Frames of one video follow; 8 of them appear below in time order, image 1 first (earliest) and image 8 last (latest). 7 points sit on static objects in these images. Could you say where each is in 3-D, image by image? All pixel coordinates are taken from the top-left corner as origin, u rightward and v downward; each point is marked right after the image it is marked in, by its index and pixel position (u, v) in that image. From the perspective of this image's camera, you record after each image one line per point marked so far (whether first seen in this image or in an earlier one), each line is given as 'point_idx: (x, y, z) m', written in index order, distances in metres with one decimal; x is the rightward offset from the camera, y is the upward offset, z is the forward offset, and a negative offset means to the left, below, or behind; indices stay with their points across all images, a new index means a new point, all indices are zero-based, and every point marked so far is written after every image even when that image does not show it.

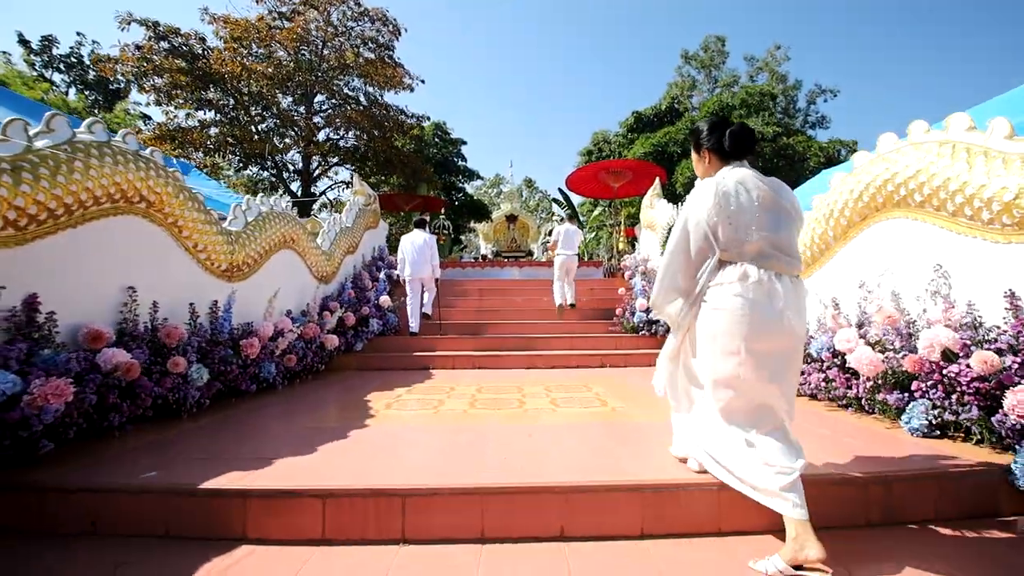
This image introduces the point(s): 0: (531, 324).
0: (+0.3, -0.5, +7.5) m
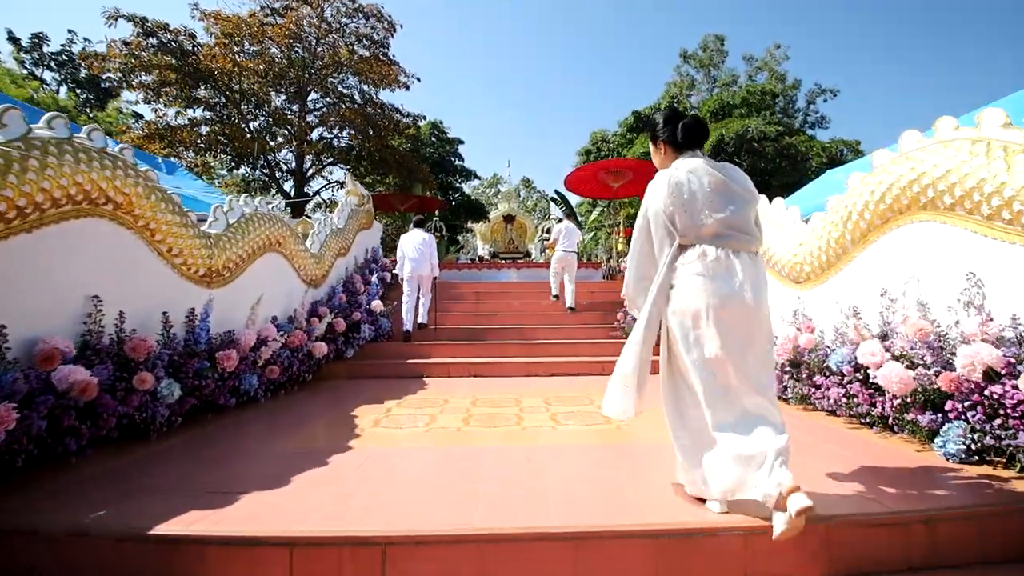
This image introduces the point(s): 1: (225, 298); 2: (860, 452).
0: (+0.3, -0.6, +7.3) m
1: (-2.8, -0.1, +4.7) m
2: (+2.2, -1.0, +3.0) m
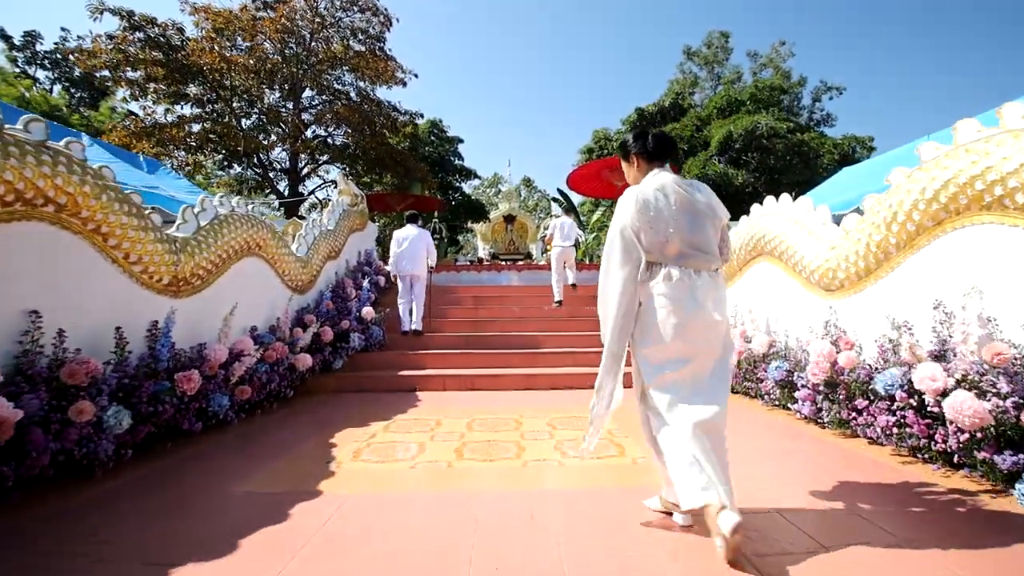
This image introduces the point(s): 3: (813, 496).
0: (+0.3, -0.7, +6.8) m
1: (-2.8, -0.2, +4.2) m
2: (+2.2, -1.1, +2.5) m
3: (+1.7, -1.2, +2.6) m
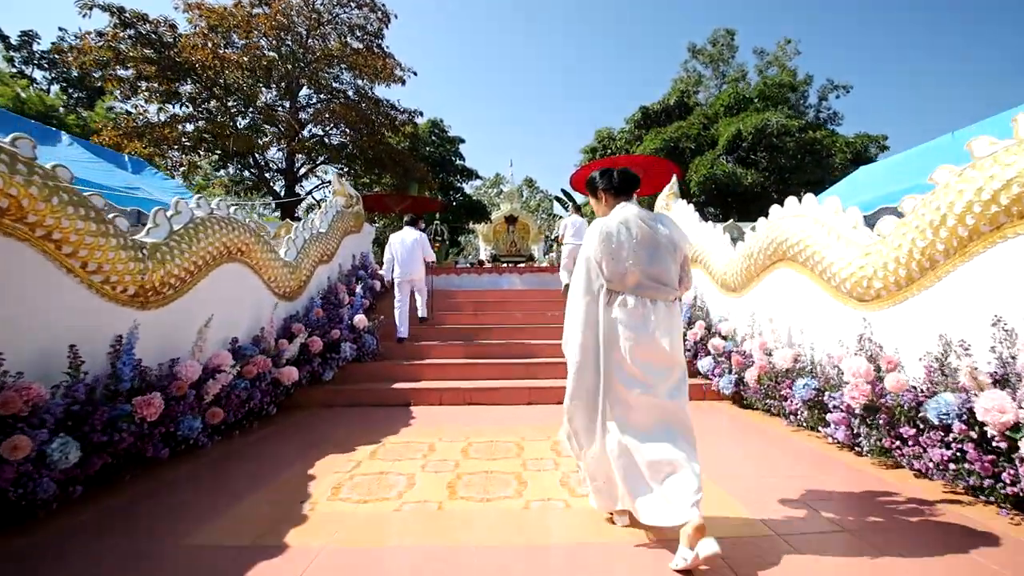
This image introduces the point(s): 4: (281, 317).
0: (+0.3, -0.8, +6.4) m
1: (-2.8, -0.3, +3.9) m
2: (+2.2, -1.2, +2.1) m
3: (+1.7, -1.2, +2.2) m
4: (-2.7, -0.3, +5.6) m
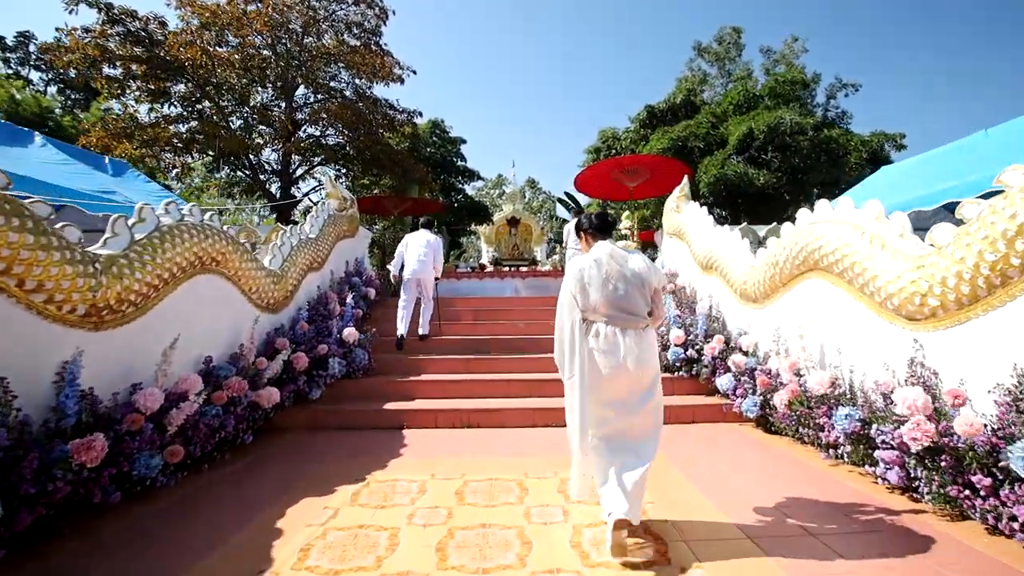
0: (+0.3, -0.9, +6.0) m
1: (-2.8, -0.4, +3.4) m
2: (+2.2, -1.3, +1.7) m
3: (+1.7, -1.3, +1.8) m
4: (-2.7, -0.5, +5.2) m
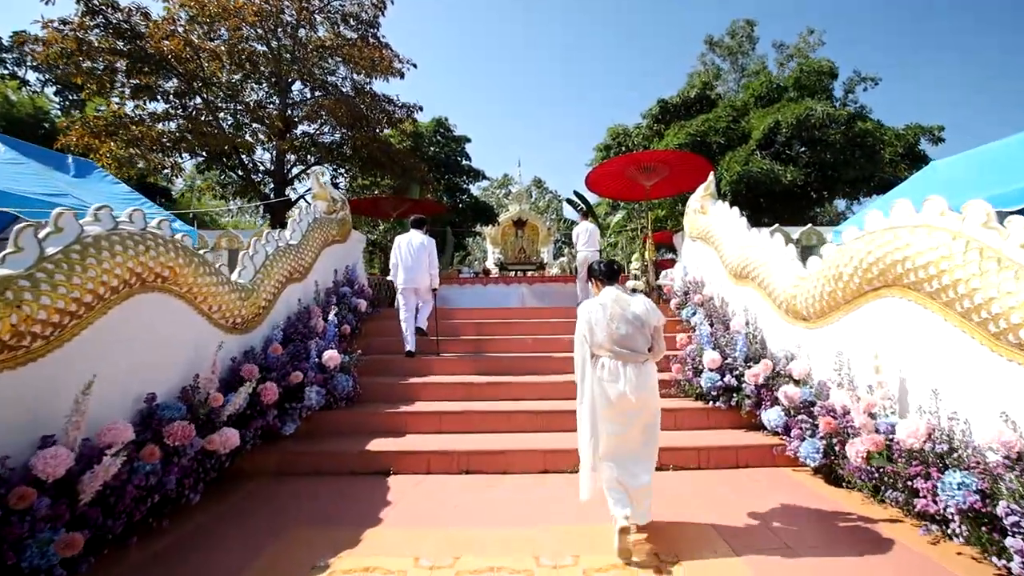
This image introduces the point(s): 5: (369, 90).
0: (+0.4, -1.0, +5.2) m
1: (-2.8, -0.6, +2.7) m
2: (+2.2, -1.4, +0.9) m
3: (+1.7, -1.5, +1.0) m
4: (-2.6, -0.6, +4.4) m
5: (-4.1, +5.6, +13.4) m
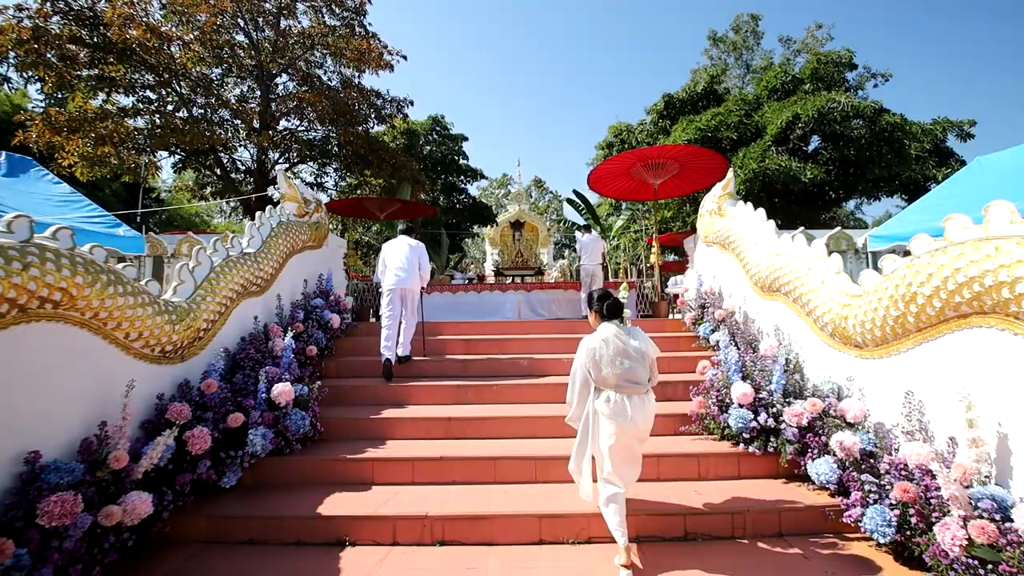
0: (+0.3, -1.2, +4.4) m
1: (-2.9, -0.7, +1.9) m
2: (+2.1, -1.6, +0.1) m
3: (+1.6, -1.7, +0.2) m
4: (-2.7, -0.8, +3.6) m
5: (-4.1, +5.4, +12.6) m
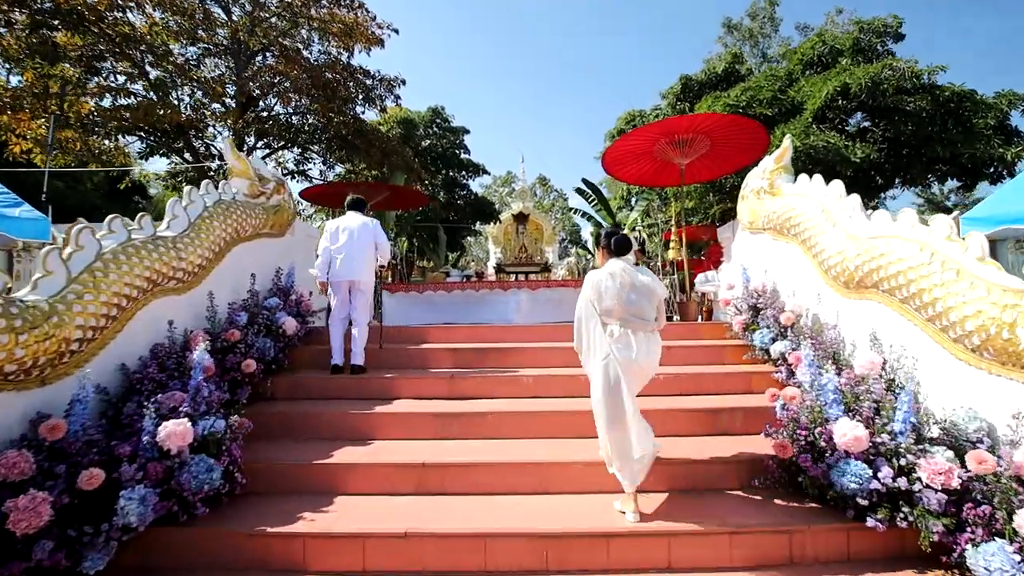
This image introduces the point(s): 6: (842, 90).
0: (+0.3, -1.2, +3.2) m
1: (-2.9, -0.7, +0.7) m
2: (+2.1, -1.6, -1.1) m
3: (+1.6, -1.6, -1.0) m
4: (-2.7, -0.8, +2.4) m
5: (-4.1, +5.4, +11.4) m
6: (+5.8, +3.5, +8.4) m
